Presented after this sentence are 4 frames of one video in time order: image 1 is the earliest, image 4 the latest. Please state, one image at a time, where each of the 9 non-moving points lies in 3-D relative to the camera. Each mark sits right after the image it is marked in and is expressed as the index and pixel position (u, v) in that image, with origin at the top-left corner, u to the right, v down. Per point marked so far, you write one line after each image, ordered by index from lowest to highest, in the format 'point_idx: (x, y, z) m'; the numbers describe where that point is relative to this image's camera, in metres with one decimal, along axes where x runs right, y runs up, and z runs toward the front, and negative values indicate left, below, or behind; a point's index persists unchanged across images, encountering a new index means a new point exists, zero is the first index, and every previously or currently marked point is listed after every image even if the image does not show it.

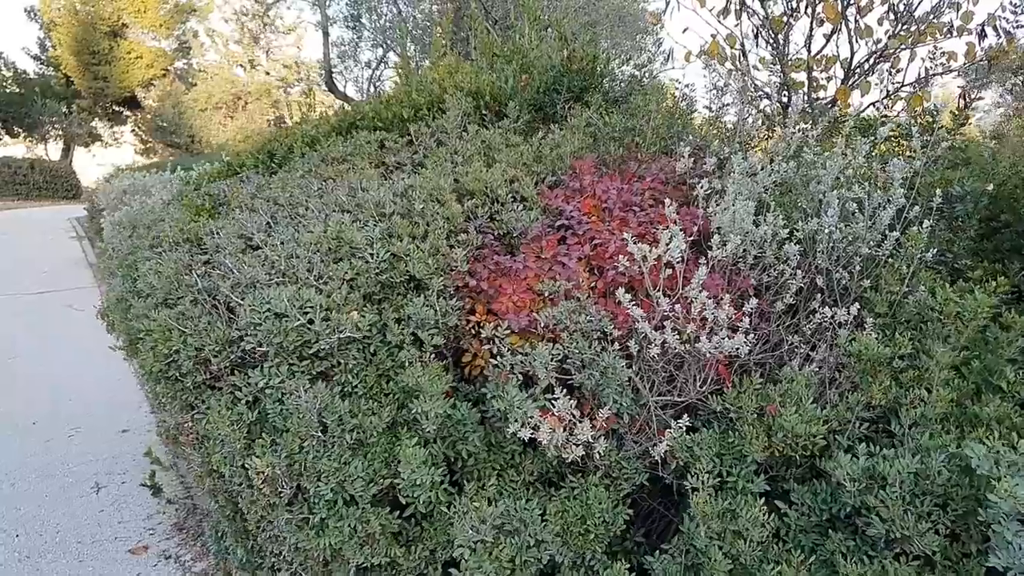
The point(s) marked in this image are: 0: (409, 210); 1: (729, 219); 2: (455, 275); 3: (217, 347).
0: (-0.5, +0.4, +3.7) m
1: (+0.9, +0.3, +3.4) m
2: (-0.2, +0.1, +3.4) m
3: (-1.2, -0.2, +3.2) m
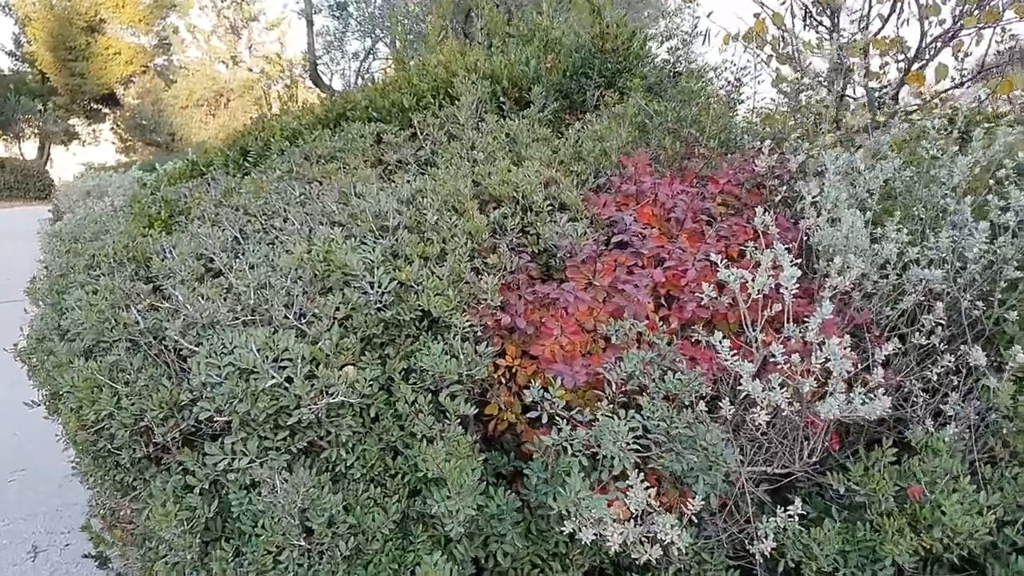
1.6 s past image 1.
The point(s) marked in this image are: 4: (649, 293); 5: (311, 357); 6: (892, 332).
0: (-0.3, +0.2, +2.8) m
1: (+1.1, +0.2, +2.6) m
2: (-0.1, -0.1, +2.5) m
3: (-1.0, -0.4, +2.3) m
4: (+0.4, 0.0, +2.5) m
5: (-0.6, -0.2, +2.3) m
6: (+1.3, -0.2, +2.7) m
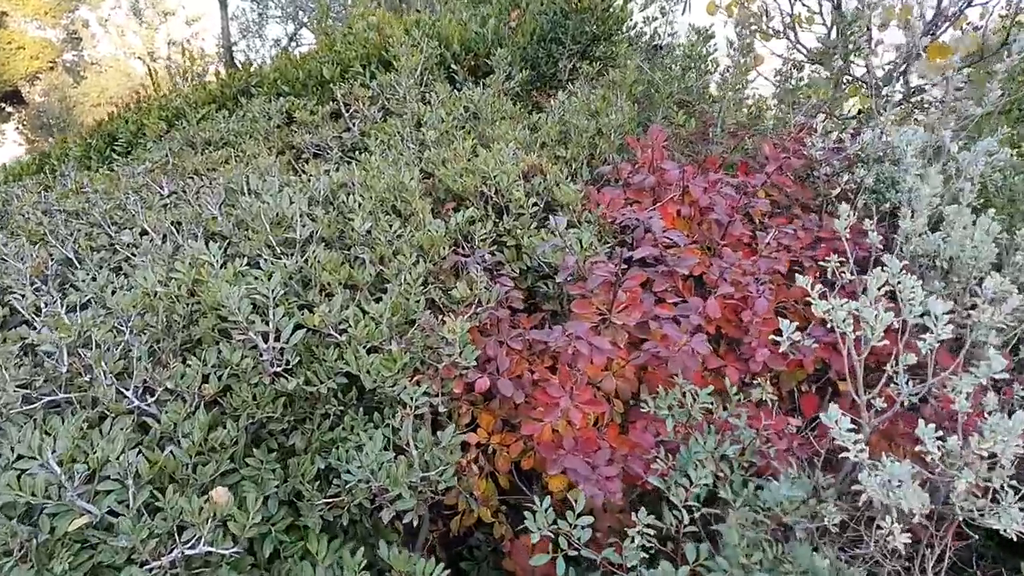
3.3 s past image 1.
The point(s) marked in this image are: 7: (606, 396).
0: (-0.4, +0.1, +1.9) m
1: (+1.0, +0.1, +1.8) m
2: (-0.1, -0.2, +1.6) m
3: (-1.0, -0.5, +1.3) m
4: (+0.4, -0.1, +1.6) m
5: (-0.6, -0.3, +1.3) m
6: (+1.2, -0.2, +1.9) m
7: (+0.2, -0.2, +1.7) m
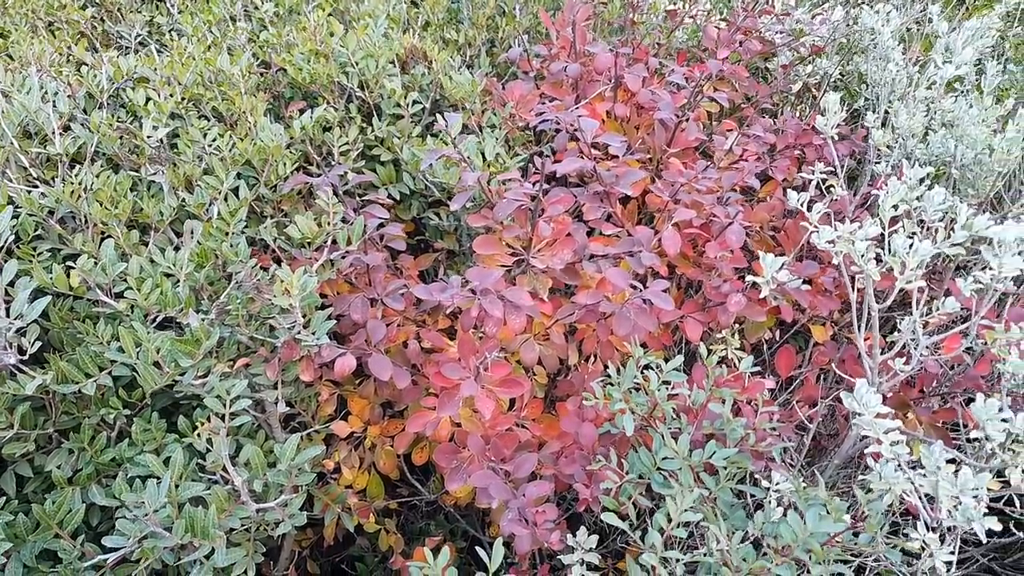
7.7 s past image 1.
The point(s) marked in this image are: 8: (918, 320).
0: (-0.6, +0.2, +1.3) m
1: (+0.8, +0.3, +1.4) m
2: (-0.3, -0.1, +1.1) m
3: (-1.2, -0.5, +0.7) m
4: (+0.2, 0.0, +1.1) m
5: (-0.7, -0.3, +0.7) m
6: (+1.0, -0.1, +1.5) m
7: (0.0, -0.1, +1.2) m
8: (+0.6, 0.0, +1.1) m
